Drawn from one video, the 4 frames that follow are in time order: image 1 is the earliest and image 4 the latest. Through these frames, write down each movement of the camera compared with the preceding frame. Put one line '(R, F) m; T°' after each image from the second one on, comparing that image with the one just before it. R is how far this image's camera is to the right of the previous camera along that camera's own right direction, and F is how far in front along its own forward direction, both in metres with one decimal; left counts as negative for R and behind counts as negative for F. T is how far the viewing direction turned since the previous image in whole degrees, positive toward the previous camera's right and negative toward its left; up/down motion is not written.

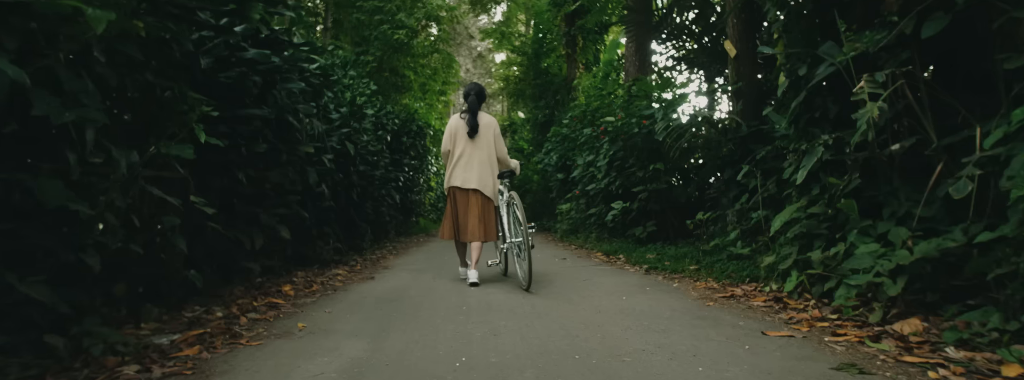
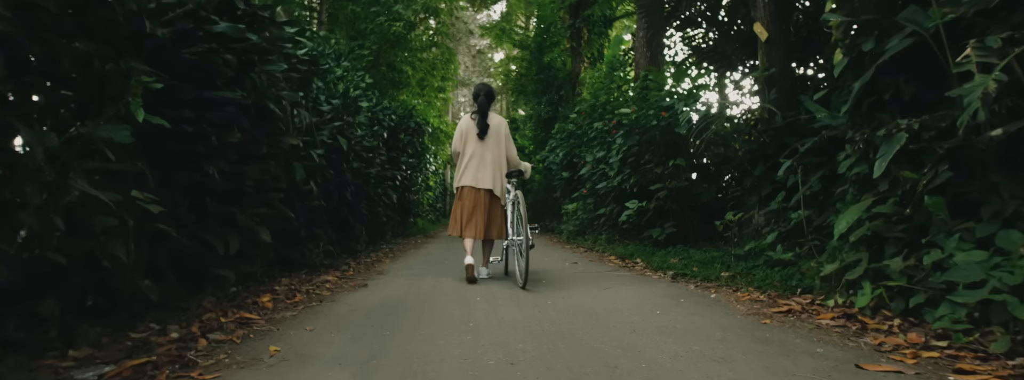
(-0.1, +0.7) m; 0°
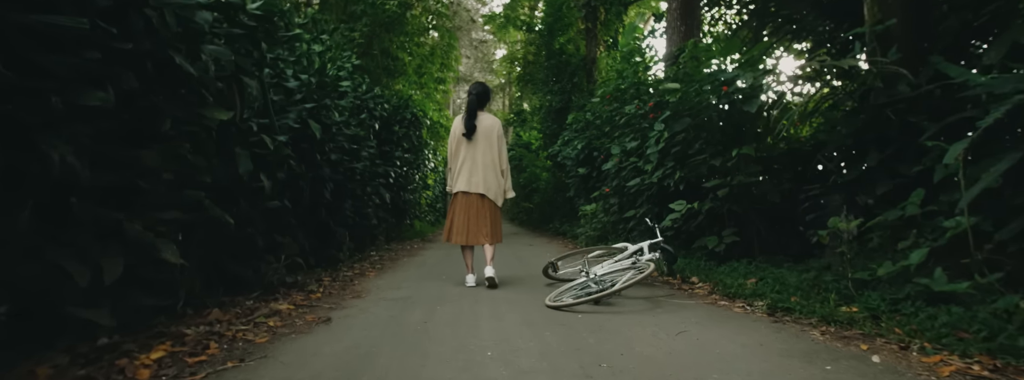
(-0.1, +1.8) m; 0°
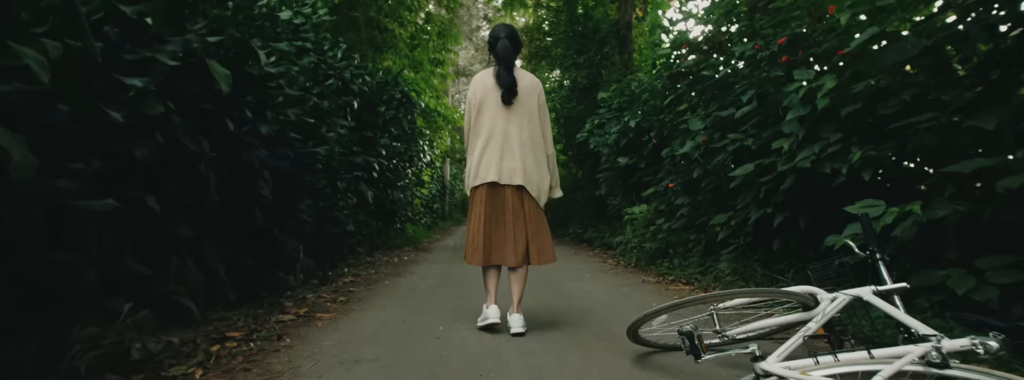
(-0.3, +3.2) m; 0°
